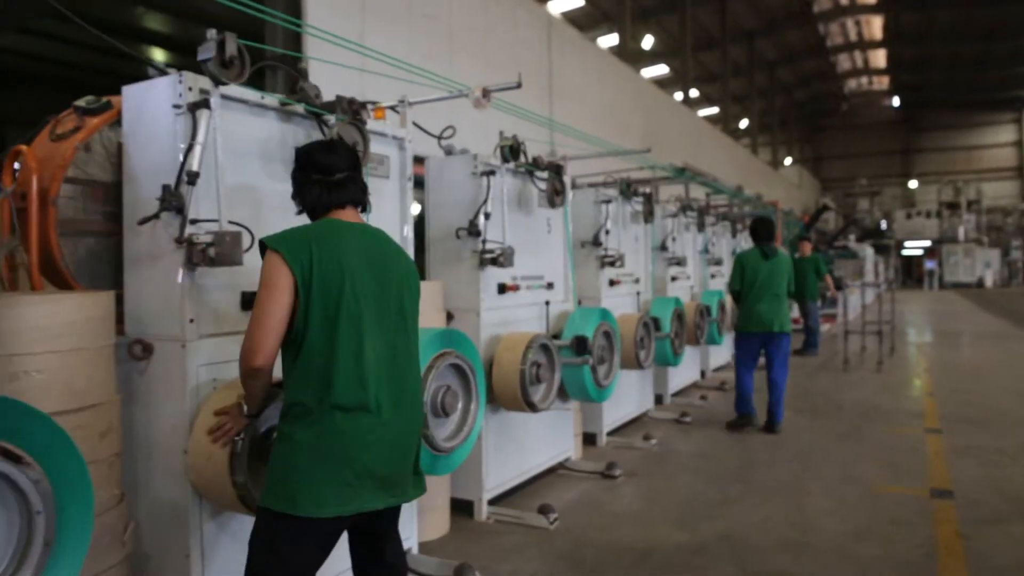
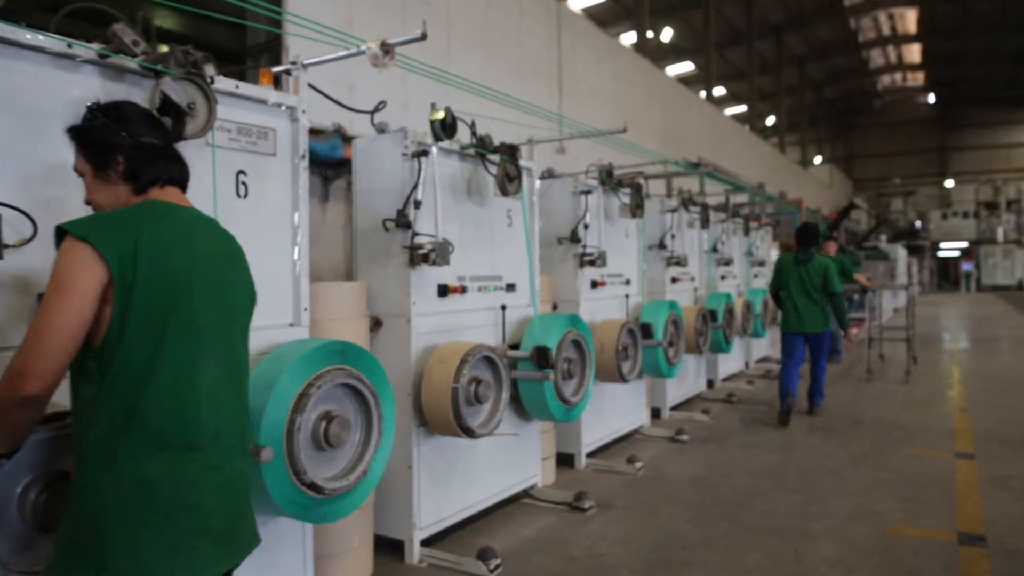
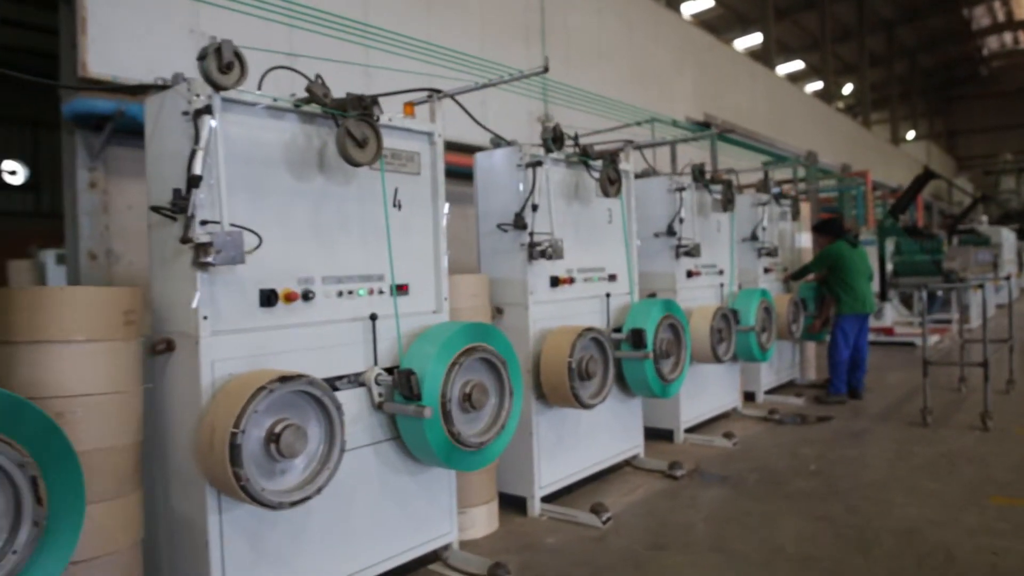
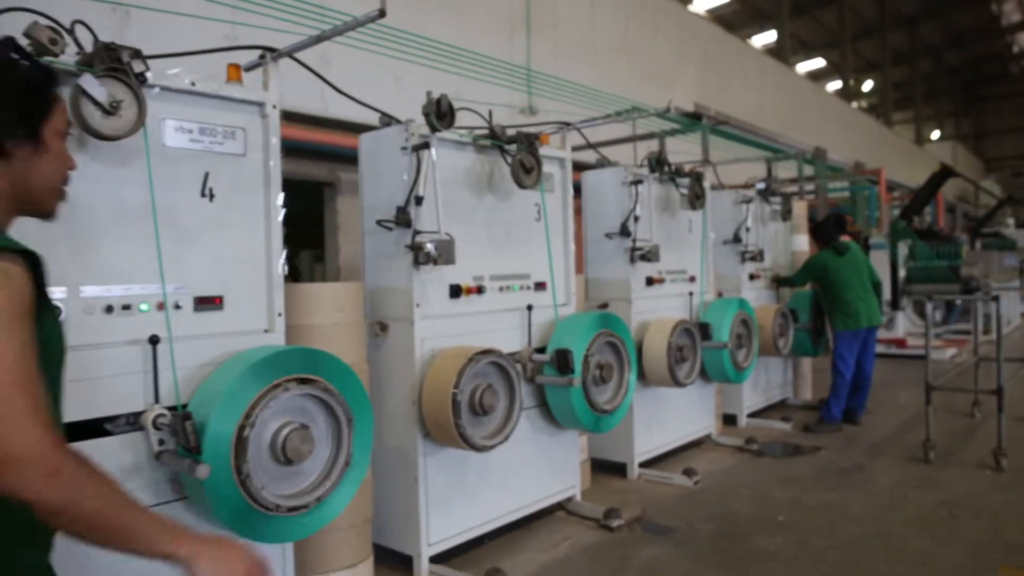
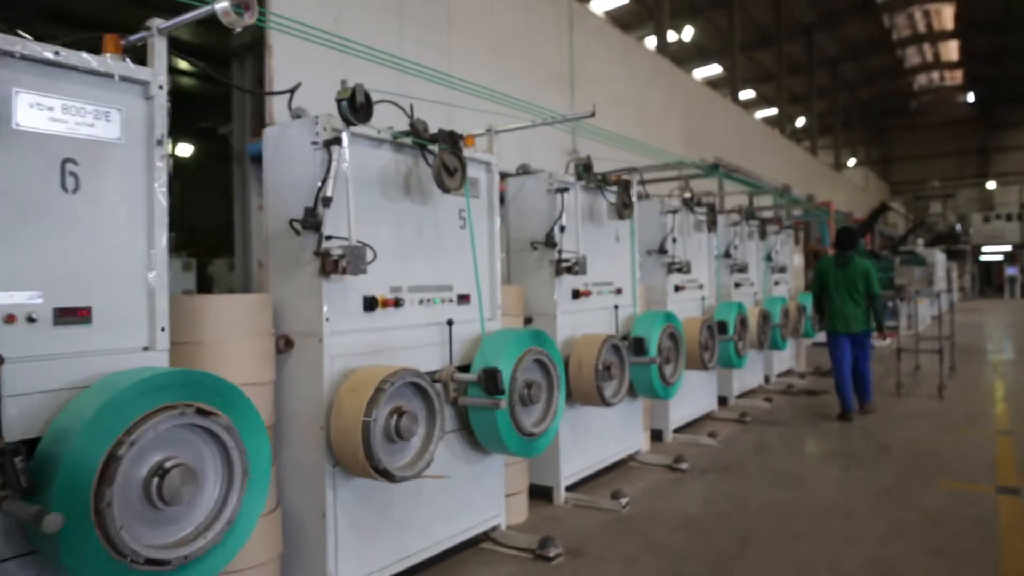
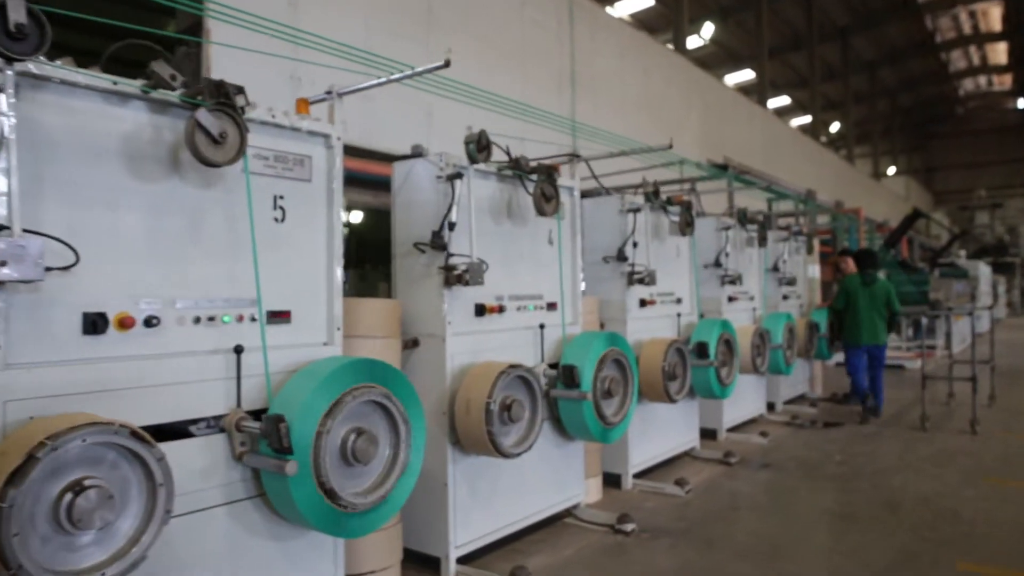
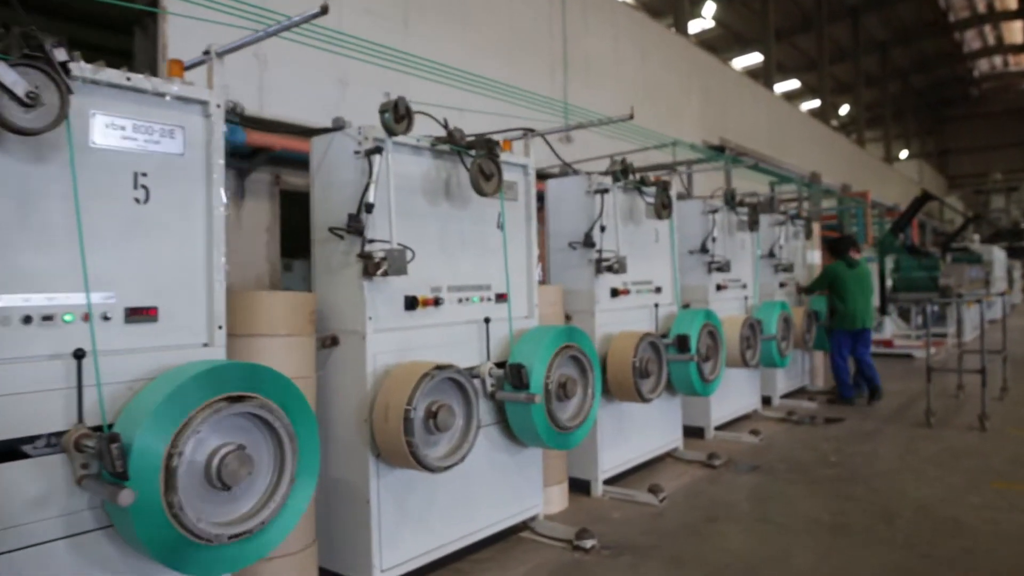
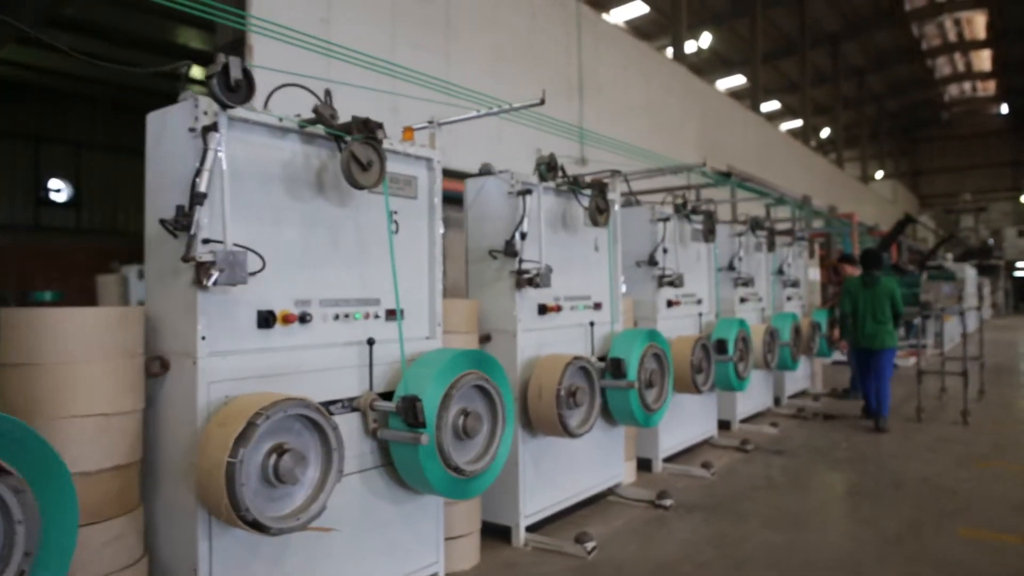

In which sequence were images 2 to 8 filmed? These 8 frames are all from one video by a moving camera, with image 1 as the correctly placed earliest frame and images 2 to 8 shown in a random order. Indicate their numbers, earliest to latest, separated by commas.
2, 5, 8, 6, 7, 3, 4
